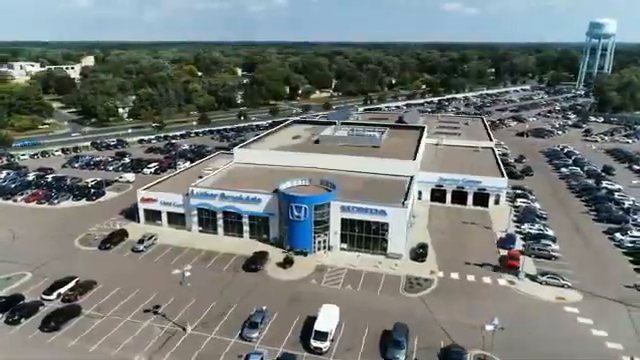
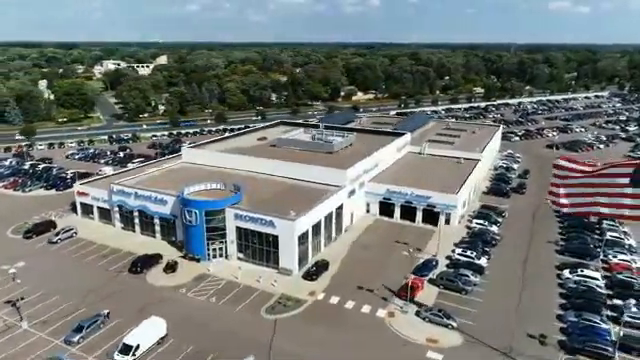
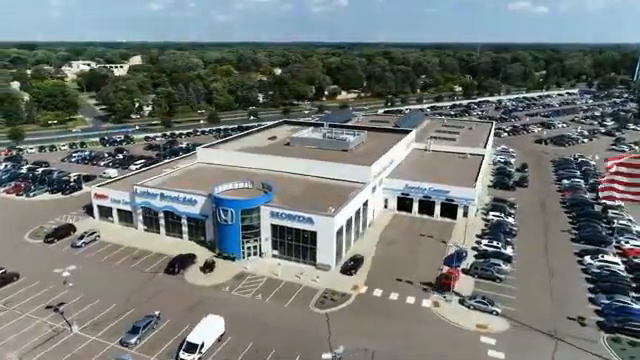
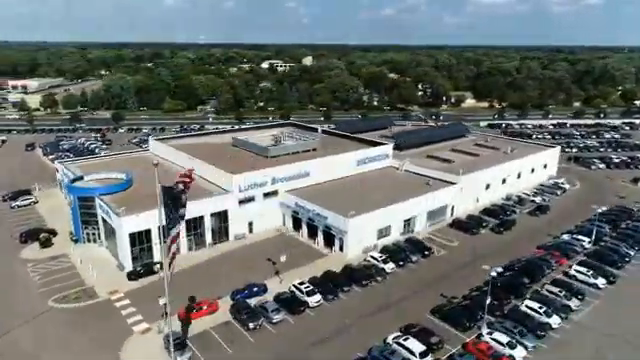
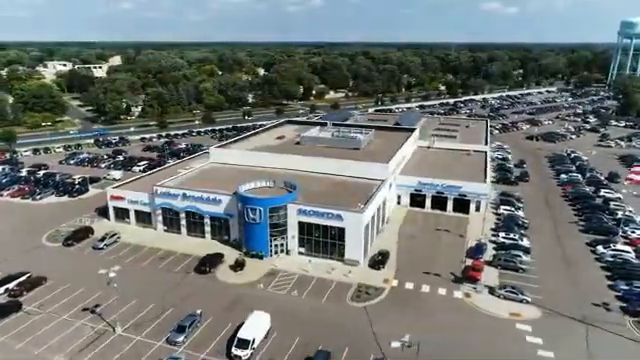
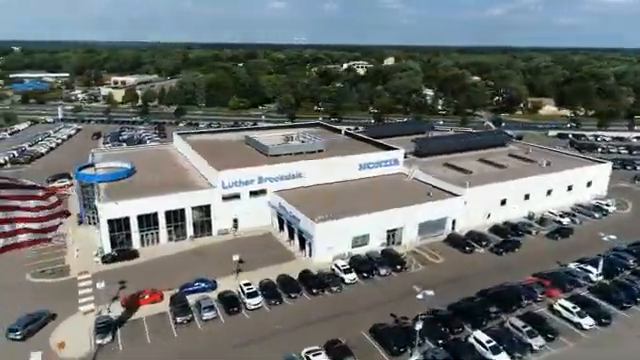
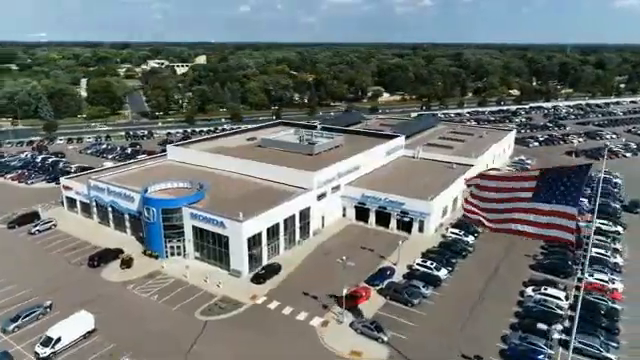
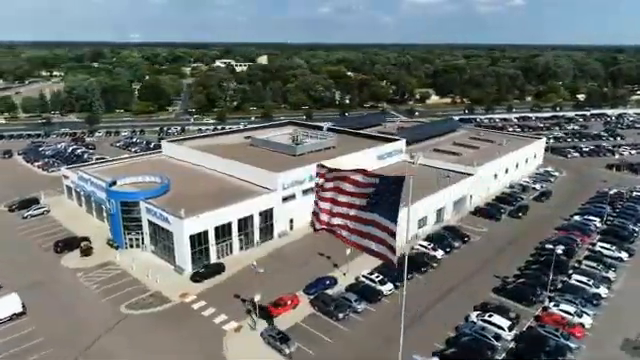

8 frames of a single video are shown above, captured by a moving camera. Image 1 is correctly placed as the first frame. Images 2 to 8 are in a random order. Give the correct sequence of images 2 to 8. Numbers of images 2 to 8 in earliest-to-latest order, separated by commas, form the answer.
5, 3, 2, 7, 8, 4, 6
